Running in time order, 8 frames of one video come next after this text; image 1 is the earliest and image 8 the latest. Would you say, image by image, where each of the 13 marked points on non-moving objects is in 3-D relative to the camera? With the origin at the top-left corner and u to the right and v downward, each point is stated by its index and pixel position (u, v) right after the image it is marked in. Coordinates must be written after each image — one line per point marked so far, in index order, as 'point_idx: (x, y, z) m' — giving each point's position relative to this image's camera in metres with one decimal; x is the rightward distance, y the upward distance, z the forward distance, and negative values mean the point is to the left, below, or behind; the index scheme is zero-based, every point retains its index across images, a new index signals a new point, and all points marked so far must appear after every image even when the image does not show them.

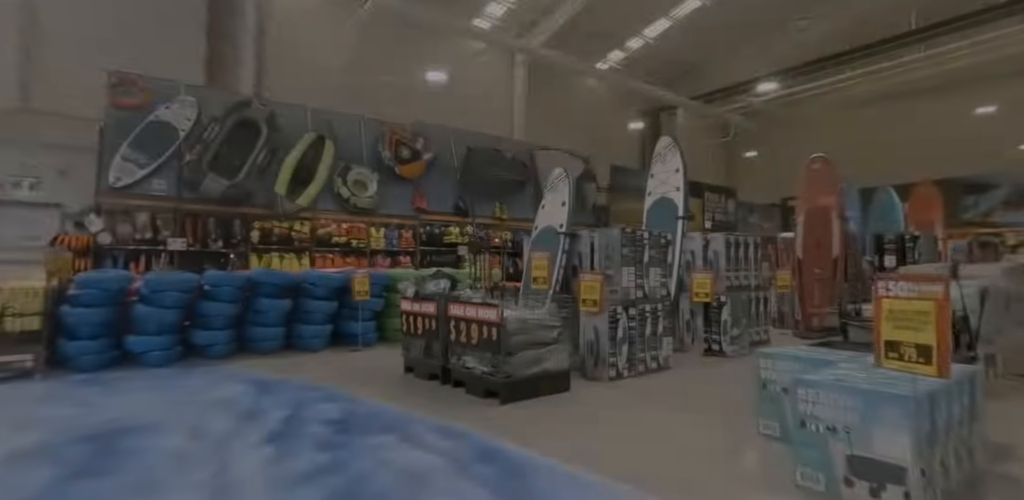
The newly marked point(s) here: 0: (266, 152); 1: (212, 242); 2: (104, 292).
0: (-3.1, +1.2, +6.6) m
1: (-3.6, +0.1, +6.1) m
2: (-3.0, -0.3, +3.8) m
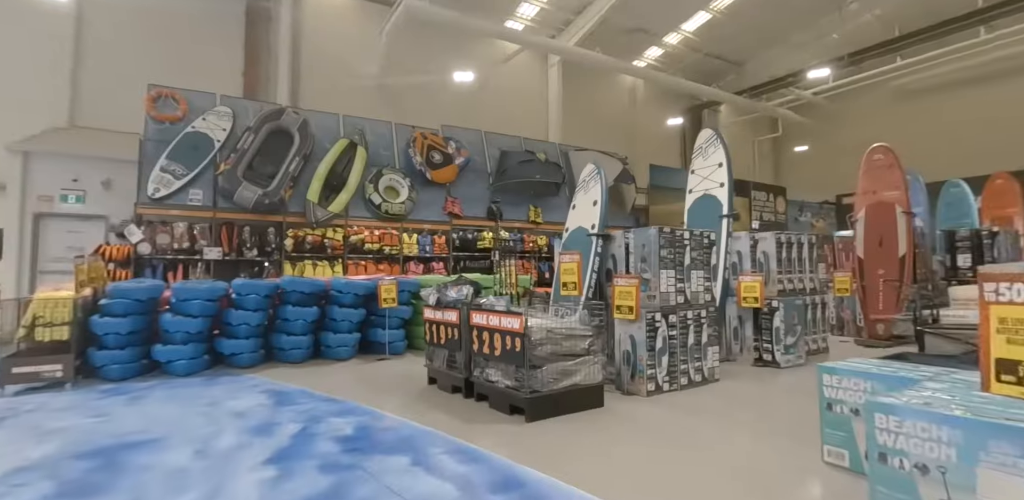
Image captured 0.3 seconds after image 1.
0: (-2.7, +1.2, +6.6) m
1: (-3.2, 0.0, +6.2) m
2: (-2.8, -0.4, +3.8) m
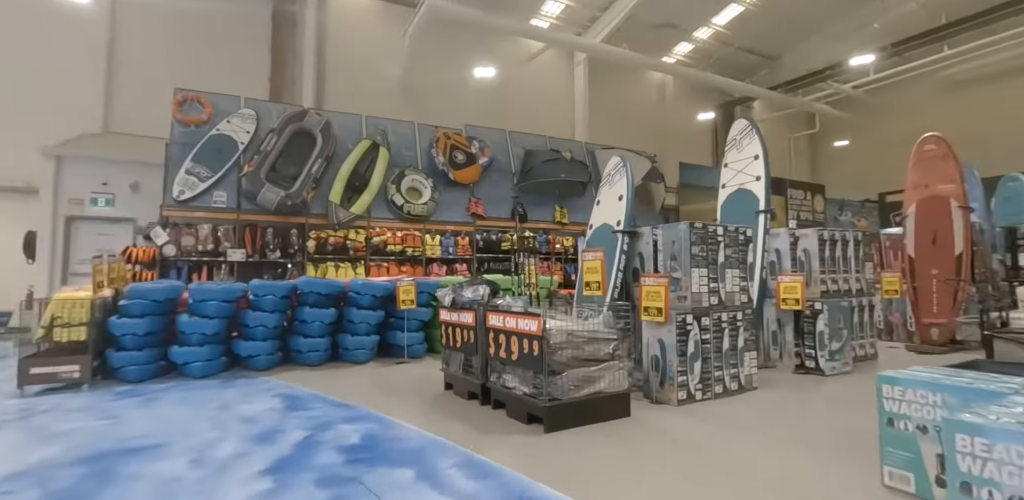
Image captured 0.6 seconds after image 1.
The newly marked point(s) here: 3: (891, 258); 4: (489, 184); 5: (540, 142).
0: (-2.4, +1.1, +6.6) m
1: (-2.9, 0.0, +6.1) m
2: (-2.6, -0.4, +3.7) m
3: (+4.1, -0.1, +5.6) m
4: (-0.3, +1.0, +8.0) m
5: (+0.5, +1.9, +8.8) m
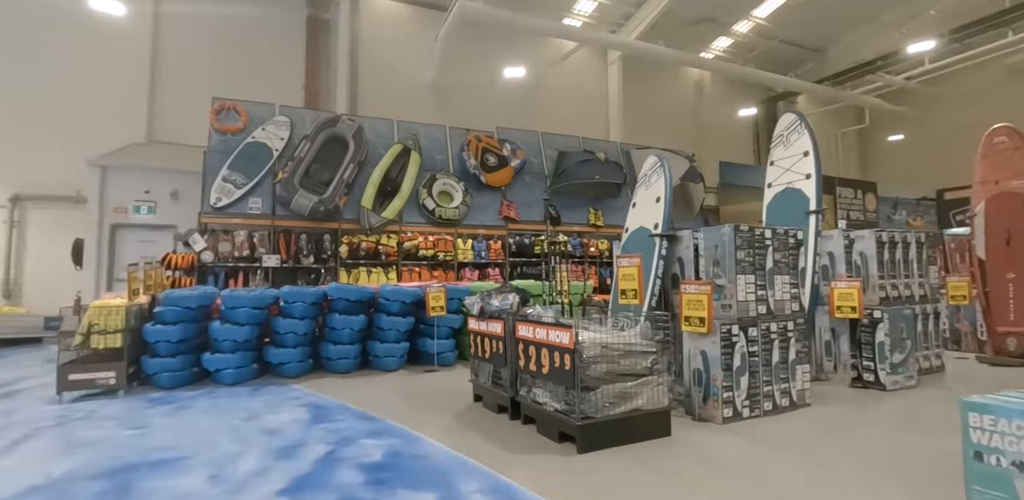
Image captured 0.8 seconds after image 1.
0: (-2.0, +1.1, +6.6) m
1: (-2.5, -0.1, +6.2) m
2: (-2.4, -0.4, +3.7) m
3: (+4.5, -0.1, +5.2) m
4: (+0.1, +1.0, +7.8) m
5: (+1.0, +1.8, +8.6) m
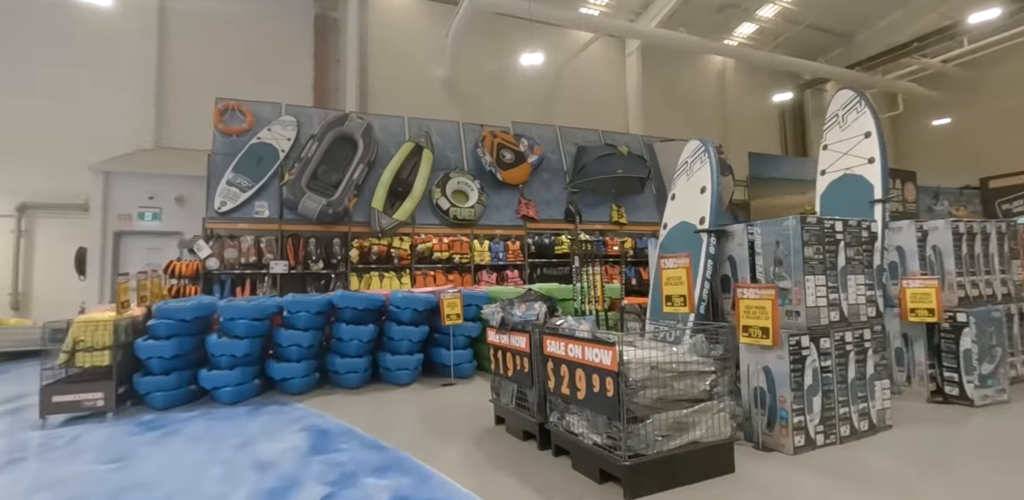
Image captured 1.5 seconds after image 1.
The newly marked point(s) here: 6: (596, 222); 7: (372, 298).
0: (-1.8, +1.0, +6.3) m
1: (-2.3, -0.1, +5.9) m
2: (-2.2, -0.5, +3.4) m
3: (+4.7, 0.0, +4.7) m
4: (+0.4, +1.0, +7.4) m
5: (+1.3, +1.8, +8.2) m
6: (+1.2, +0.4, +7.5) m
7: (-1.0, -0.4, +3.9) m
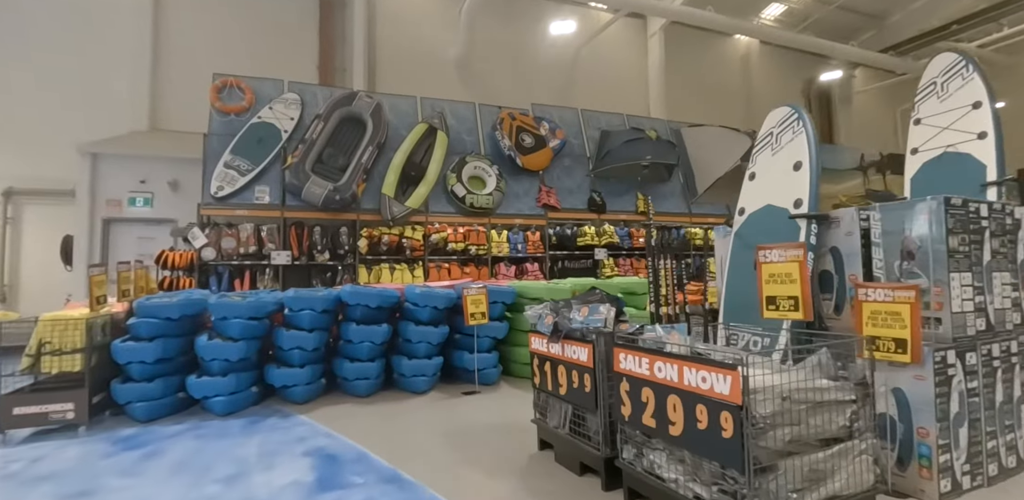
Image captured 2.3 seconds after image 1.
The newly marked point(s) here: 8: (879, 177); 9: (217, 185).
0: (-1.6, +1.1, +5.8) m
1: (-2.0, 0.0, +5.4) m
2: (-2.0, -0.4, +3.0) m
3: (+4.9, 0.0, +4.1) m
4: (+0.7, +1.1, +6.9) m
5: (+1.6, +1.9, +7.7) m
6: (+1.5, +0.5, +6.9) m
7: (-0.8, -0.3, +3.4) m
8: (+6.6, +1.3, +9.3) m
9: (-3.0, +0.7, +5.3) m
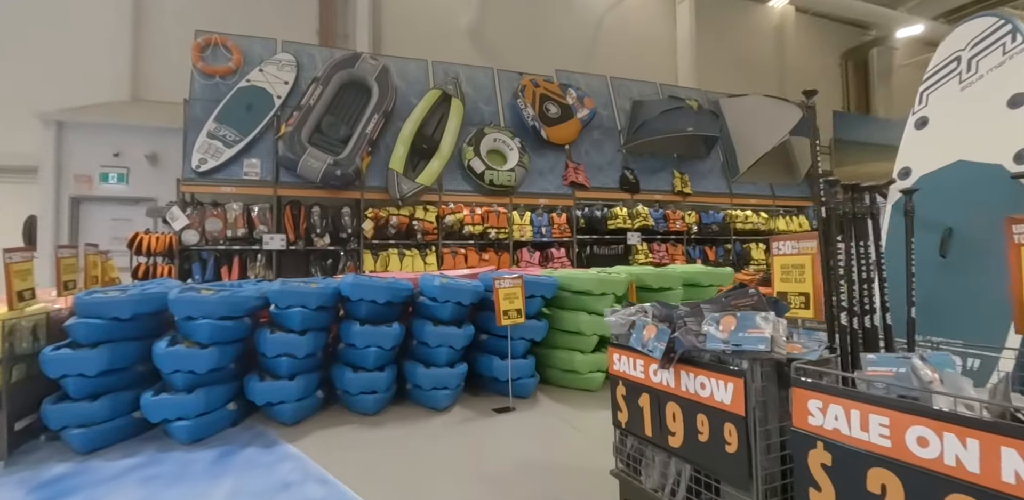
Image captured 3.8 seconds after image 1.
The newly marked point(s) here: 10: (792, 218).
0: (-1.3, +1.3, +5.0) m
1: (-1.8, +0.1, +4.7) m
2: (-1.8, -0.3, +2.3) m
3: (+5.1, +0.1, +3.4) m
4: (+0.9, +1.3, +6.2) m
5: (+1.8, +2.1, +6.9) m
6: (+1.7, +0.7, +6.2) m
7: (-0.6, -0.2, +2.7) m
8: (+6.9, +1.6, +8.4) m
9: (-2.8, +0.8, +4.6) m
10: (+3.7, +0.4, +6.9) m
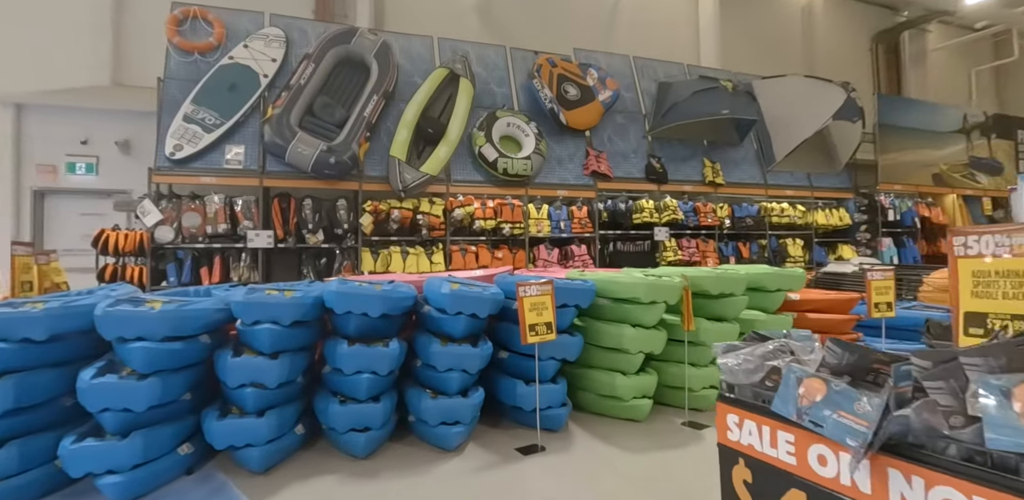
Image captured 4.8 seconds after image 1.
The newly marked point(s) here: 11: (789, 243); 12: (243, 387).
0: (-1.2, +1.3, +4.5) m
1: (-1.6, +0.1, +4.2) m
2: (-1.7, -0.3, +1.7) m
3: (+5.3, +0.2, +2.7) m
4: (+1.1, +1.3, +5.6) m
5: (+2.0, +2.2, +6.3) m
6: (+1.9, +0.7, +5.6) m
7: (-0.5, -0.2, +2.1) m
8: (+7.1, +1.6, +7.8) m
9: (-2.6, +0.8, +4.1) m
10: (+3.9, +0.5, +6.3) m
11: (+3.2, +0.1, +5.9) m
12: (-1.0, -0.5, +2.0) m
